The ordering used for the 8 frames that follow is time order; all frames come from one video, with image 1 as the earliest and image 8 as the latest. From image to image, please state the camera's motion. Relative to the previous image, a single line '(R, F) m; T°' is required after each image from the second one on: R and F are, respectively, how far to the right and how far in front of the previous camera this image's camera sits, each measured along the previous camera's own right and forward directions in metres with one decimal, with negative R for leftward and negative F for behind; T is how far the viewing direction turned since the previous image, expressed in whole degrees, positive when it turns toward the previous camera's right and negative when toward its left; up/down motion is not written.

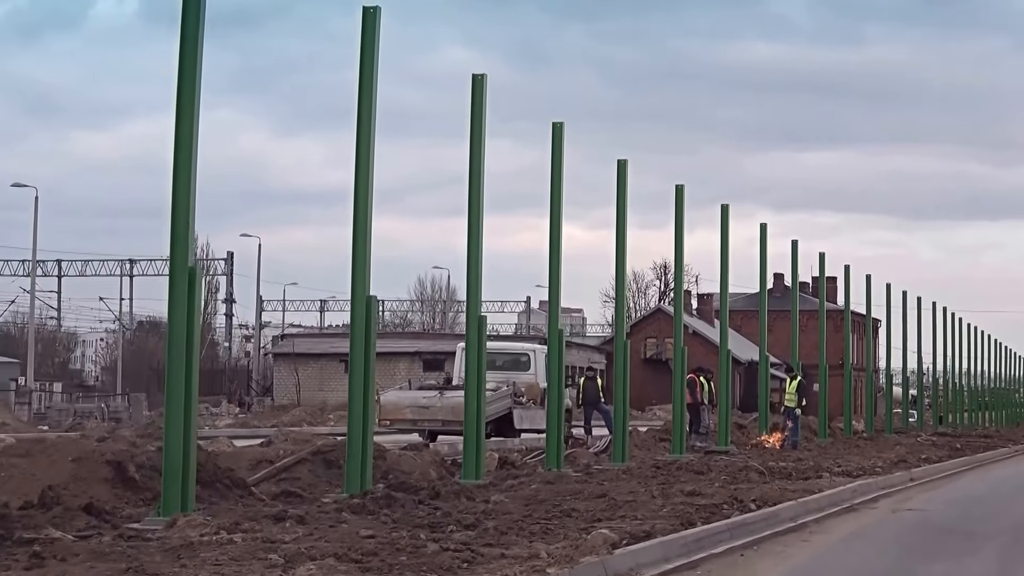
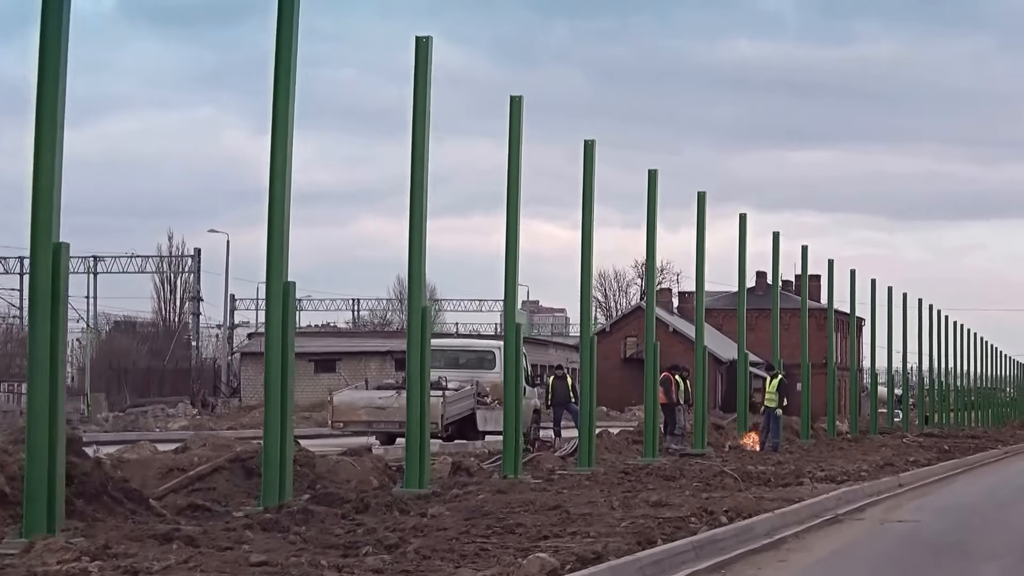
(+0.3, +1.6) m; +1°
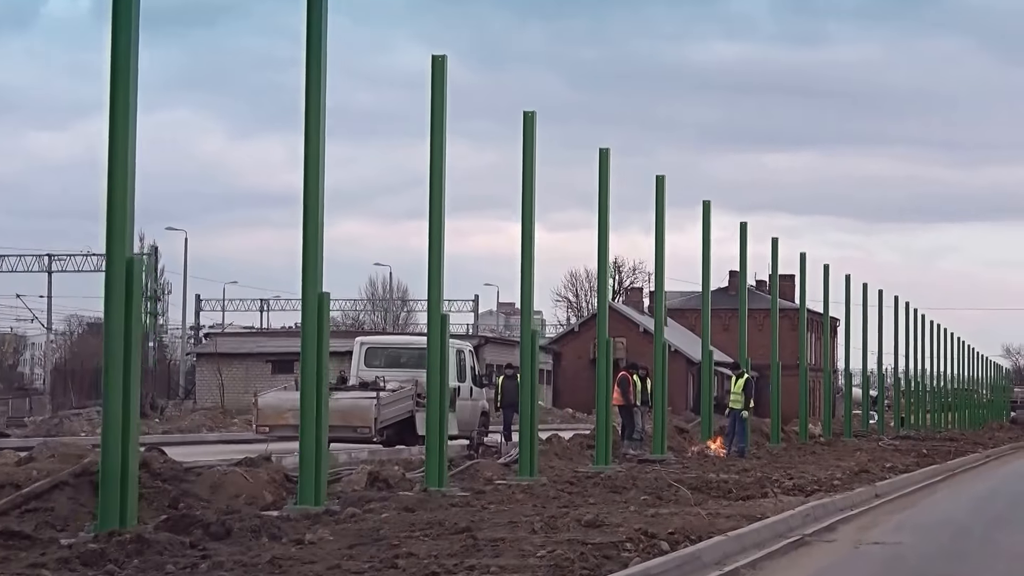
(+0.4, +2.1) m; +1°
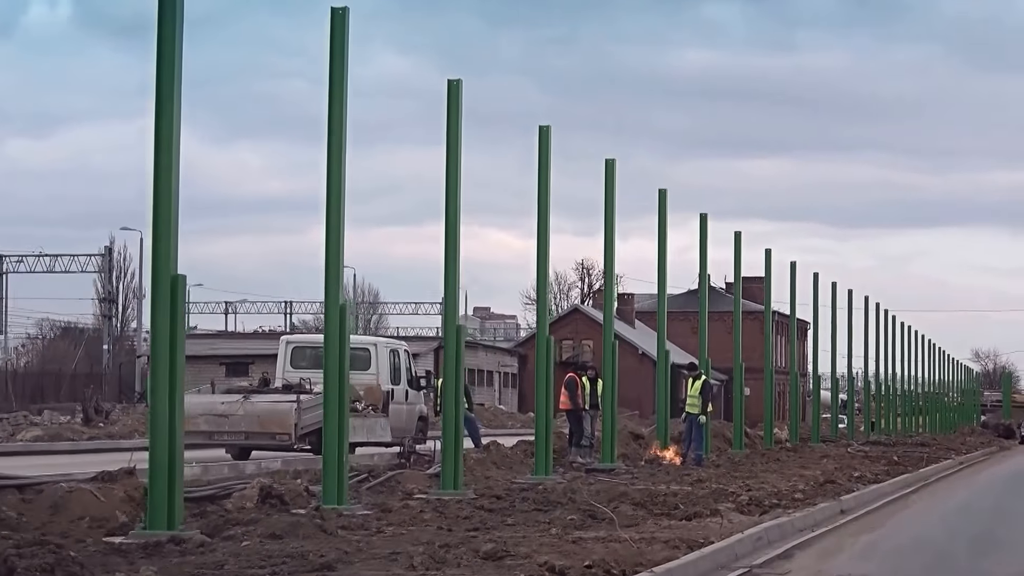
(+0.4, +2.0) m; +1°
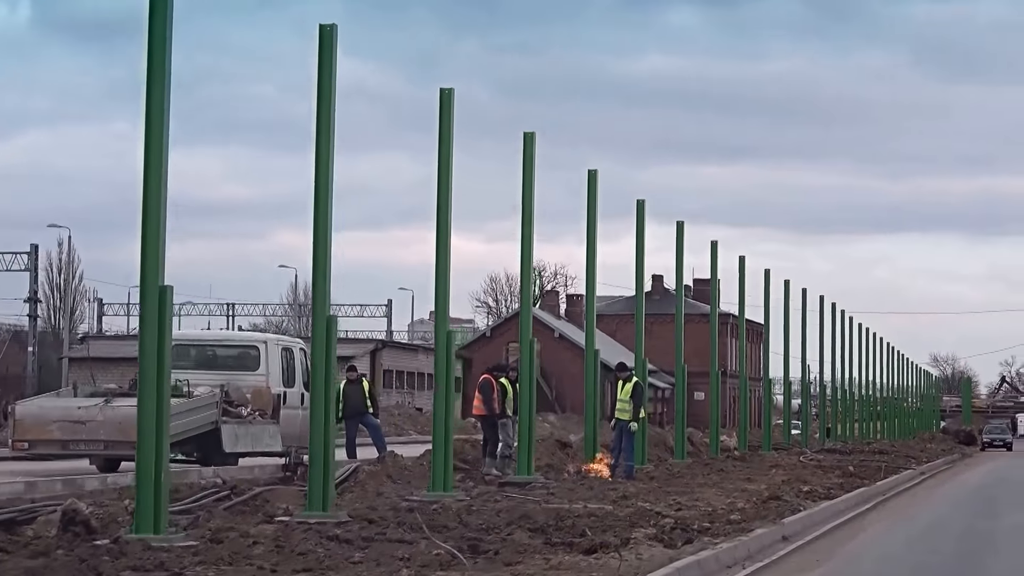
(+0.6, +2.6) m; +1°
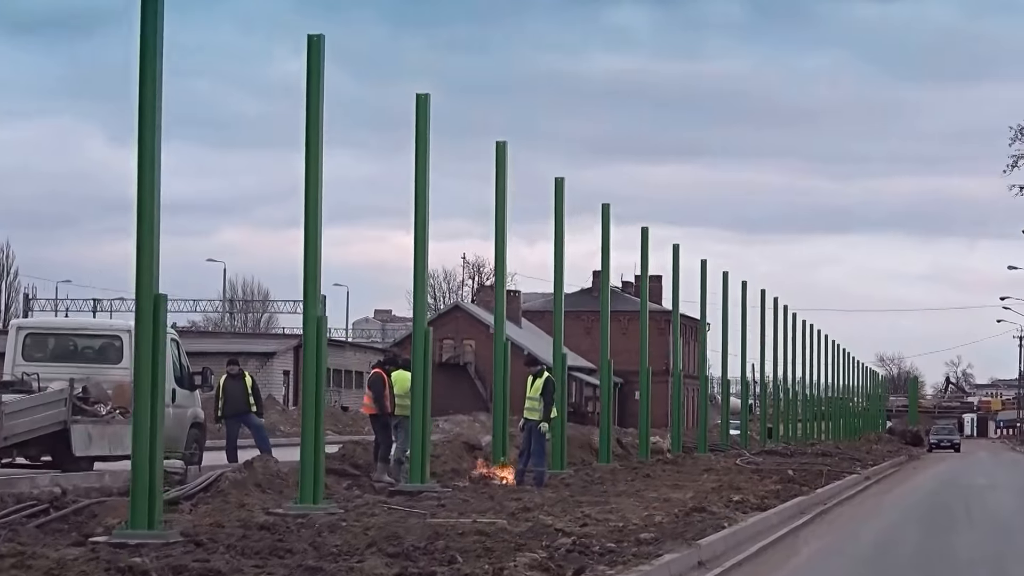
(+0.5, +2.3) m; +2°
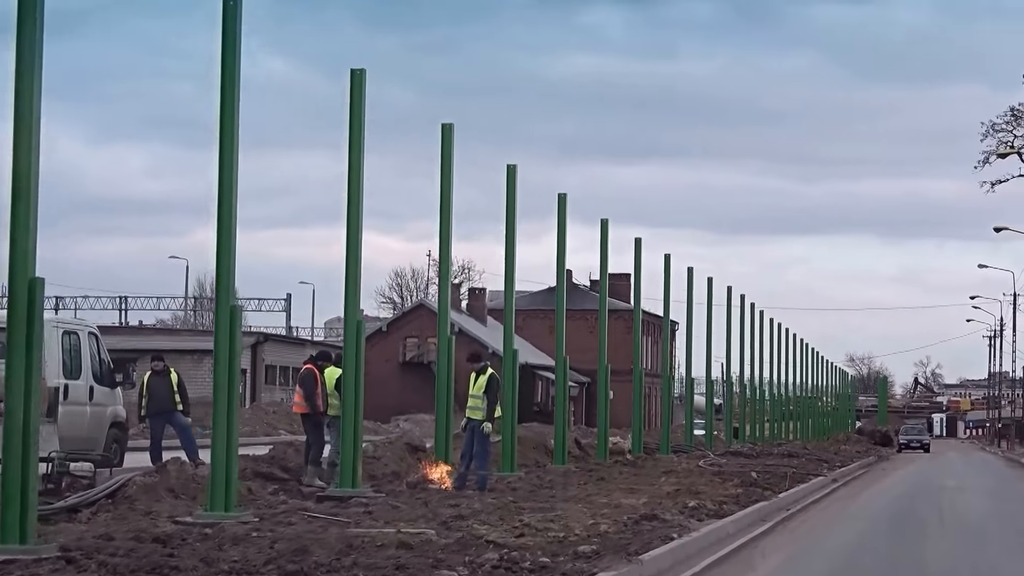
(+0.3, +1.2) m; +1°
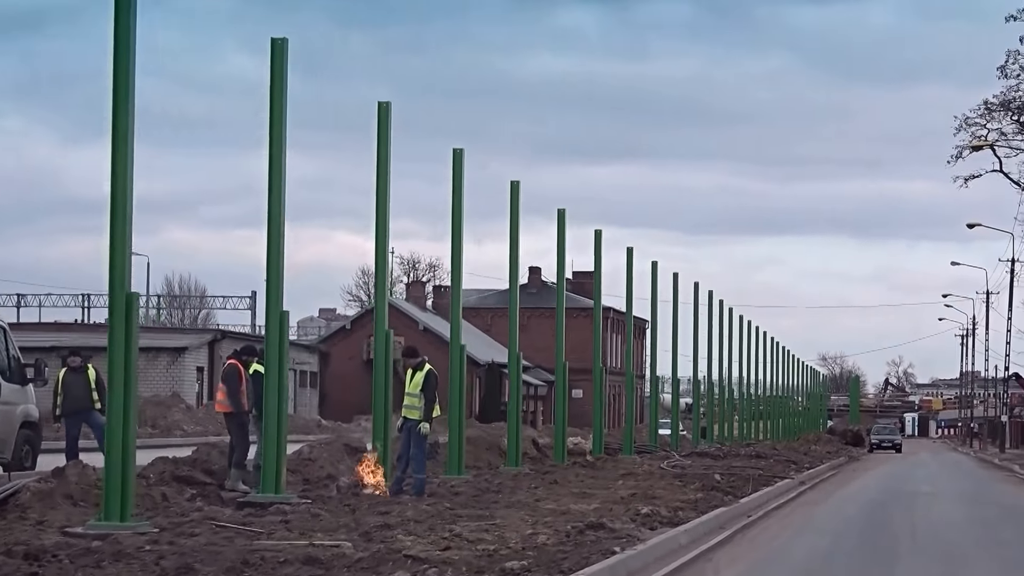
(+0.3, +1.2) m; +1°
